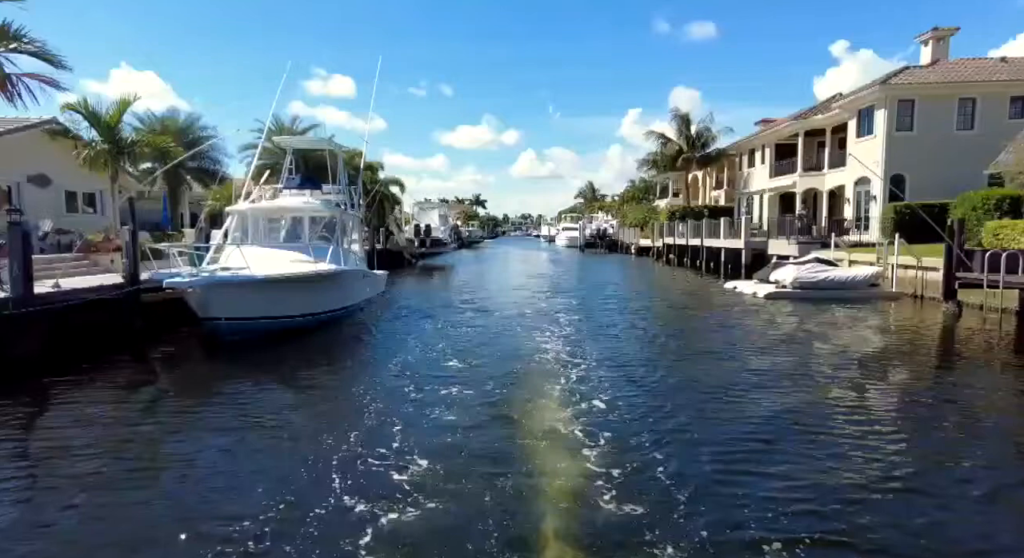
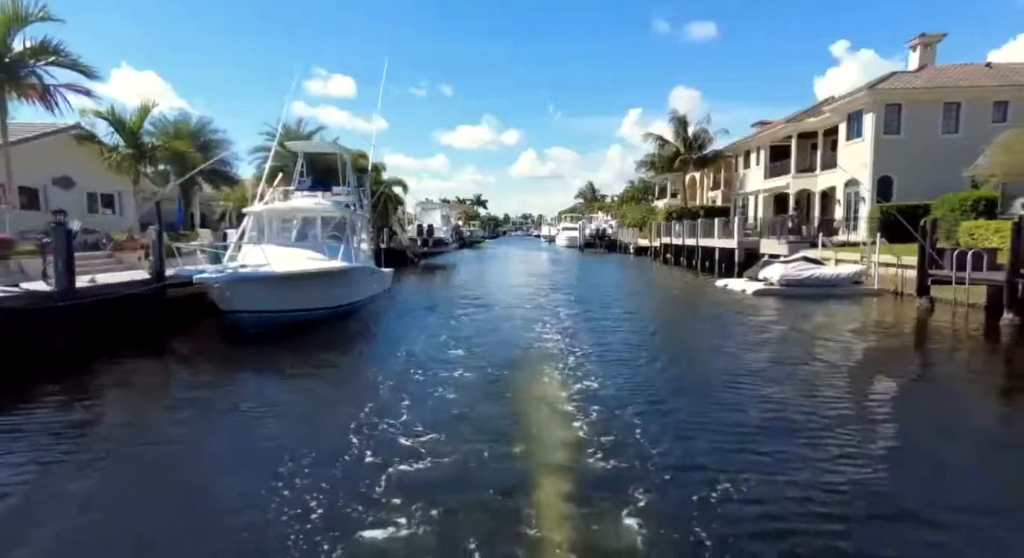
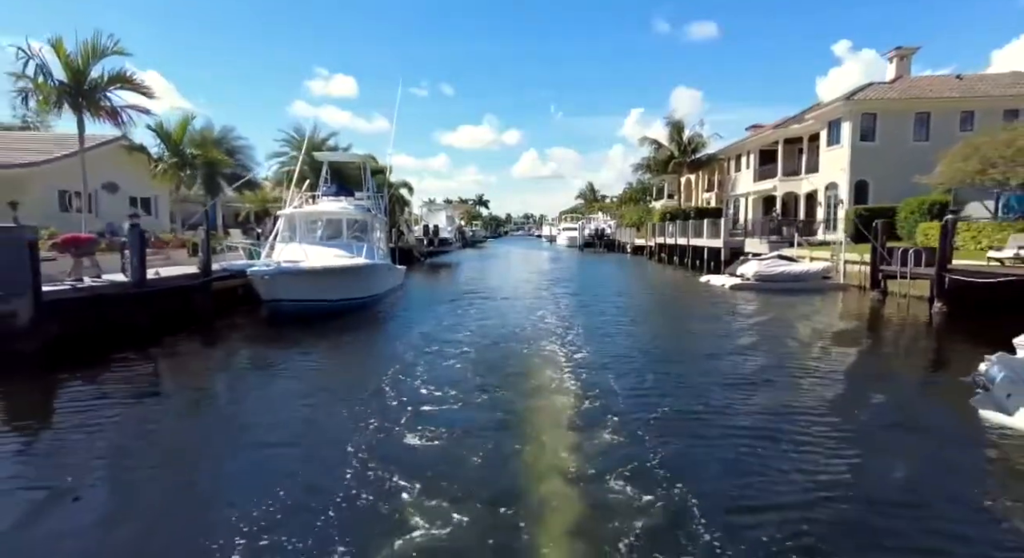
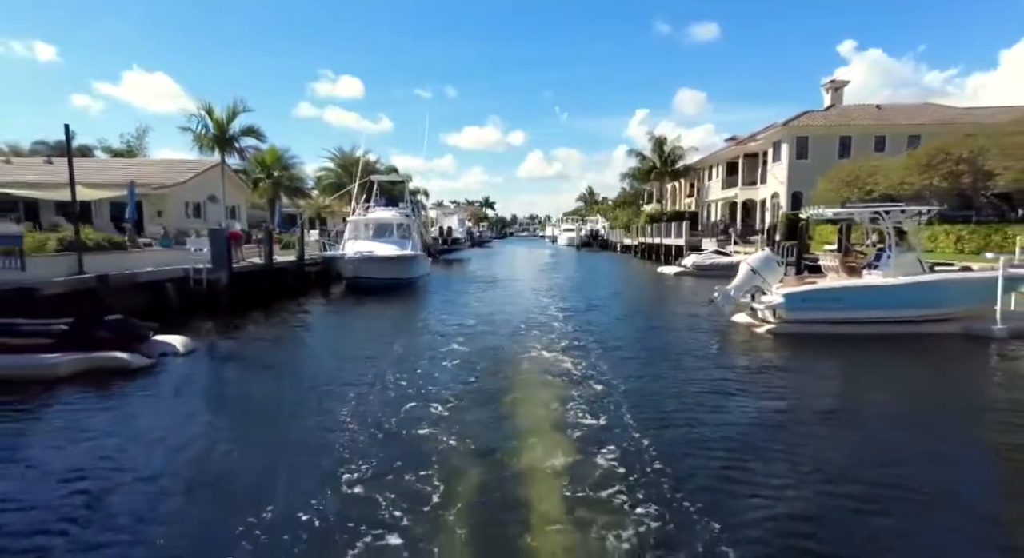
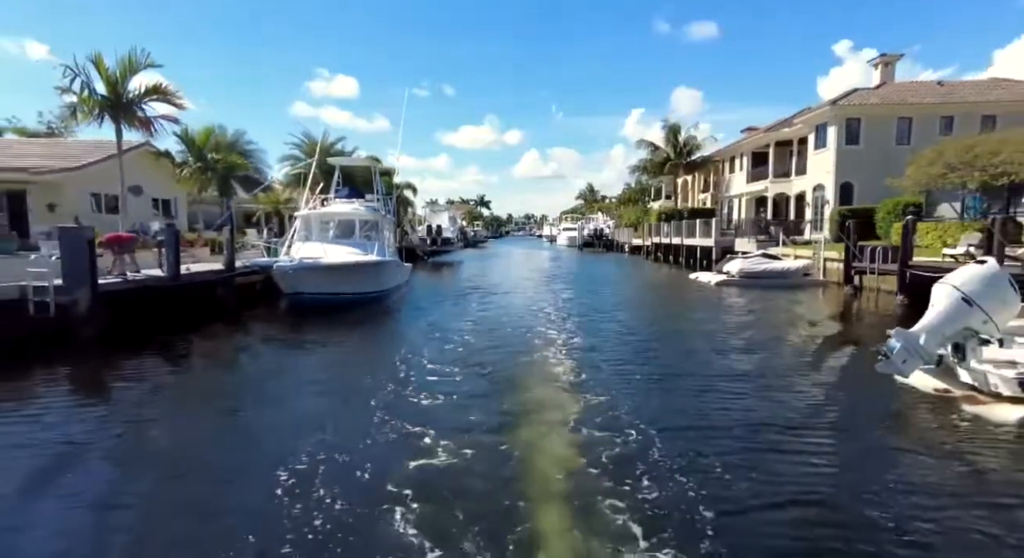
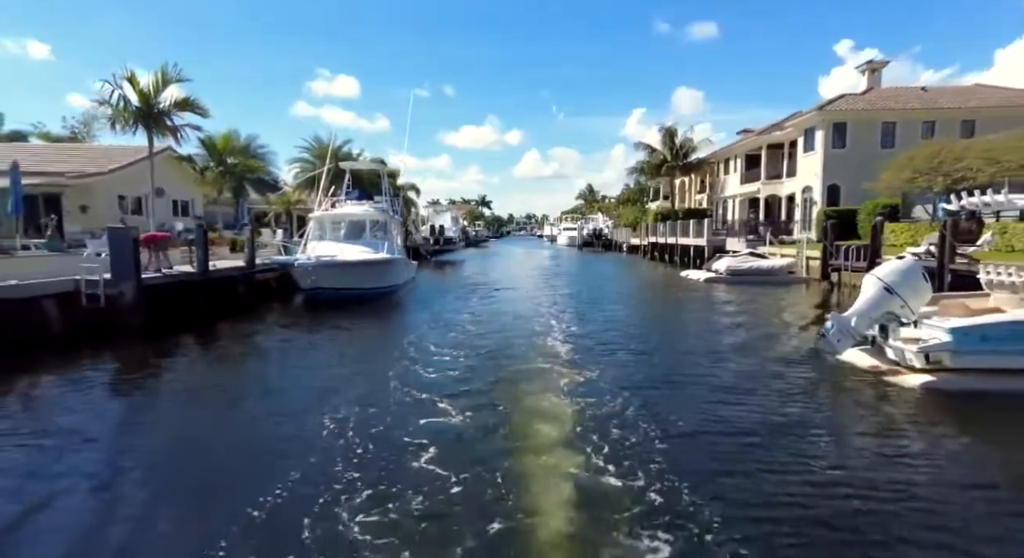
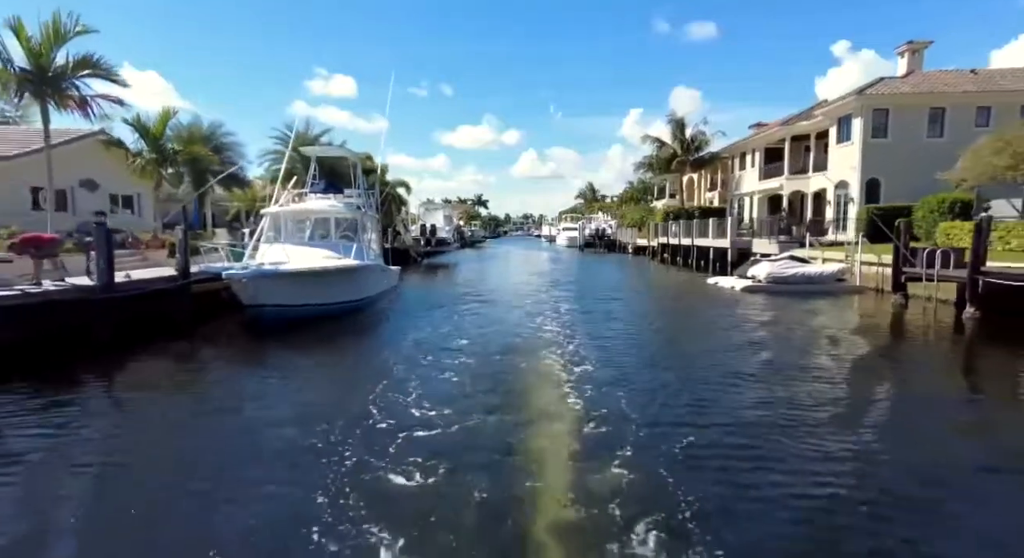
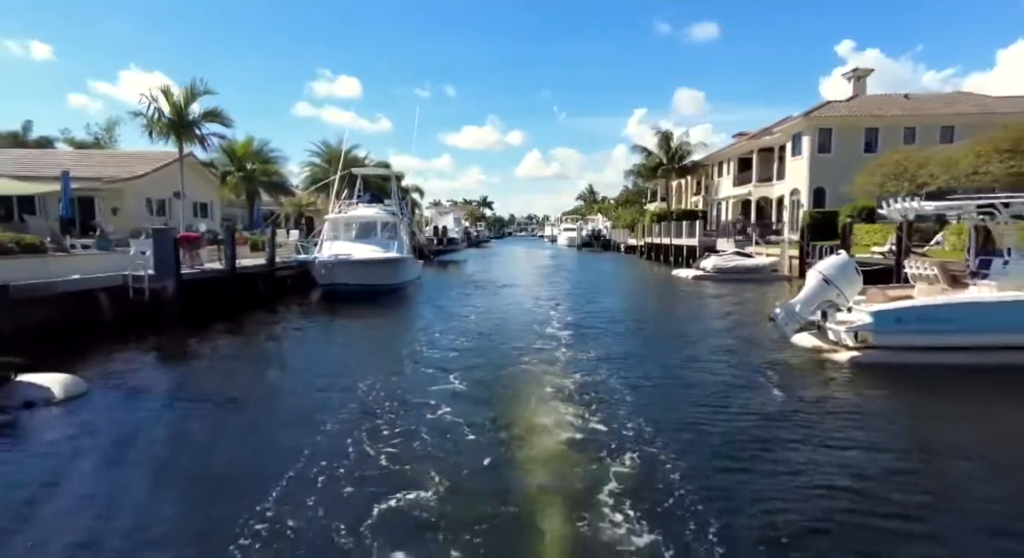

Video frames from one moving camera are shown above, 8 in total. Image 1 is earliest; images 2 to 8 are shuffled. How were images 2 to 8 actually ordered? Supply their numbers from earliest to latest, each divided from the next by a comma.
2, 7, 3, 5, 6, 8, 4
